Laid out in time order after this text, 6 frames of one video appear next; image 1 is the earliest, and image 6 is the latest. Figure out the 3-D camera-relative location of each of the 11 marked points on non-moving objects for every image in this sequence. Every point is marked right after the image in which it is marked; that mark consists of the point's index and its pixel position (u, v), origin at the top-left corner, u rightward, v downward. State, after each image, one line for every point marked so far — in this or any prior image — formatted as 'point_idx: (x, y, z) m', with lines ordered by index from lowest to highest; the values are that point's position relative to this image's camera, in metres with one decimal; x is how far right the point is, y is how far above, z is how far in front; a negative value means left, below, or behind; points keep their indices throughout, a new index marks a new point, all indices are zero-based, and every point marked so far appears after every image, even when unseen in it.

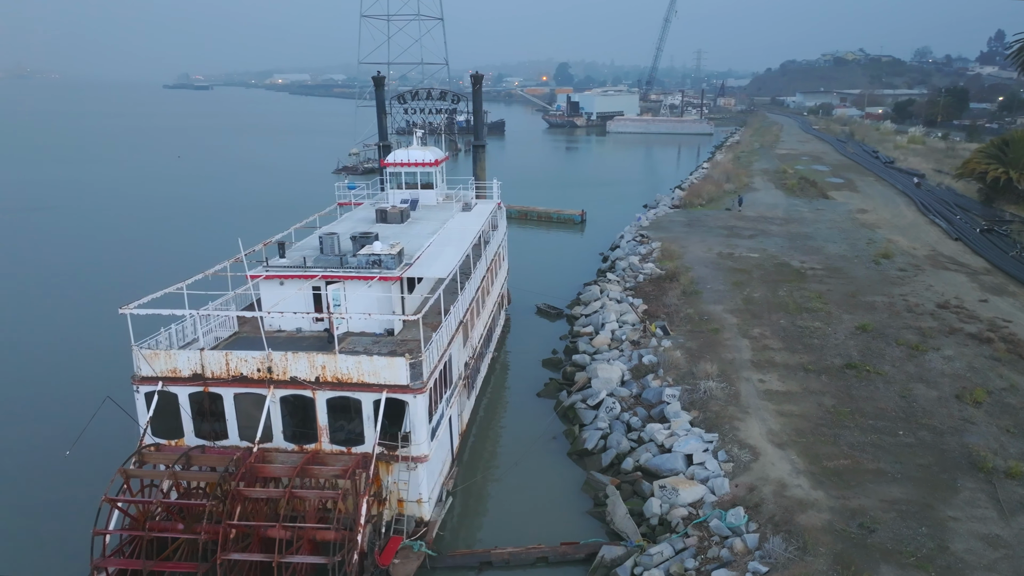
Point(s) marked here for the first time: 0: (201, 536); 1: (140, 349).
0: (-5.3, -4.2, +12.2) m
1: (-7.2, -1.2, +14.2) m
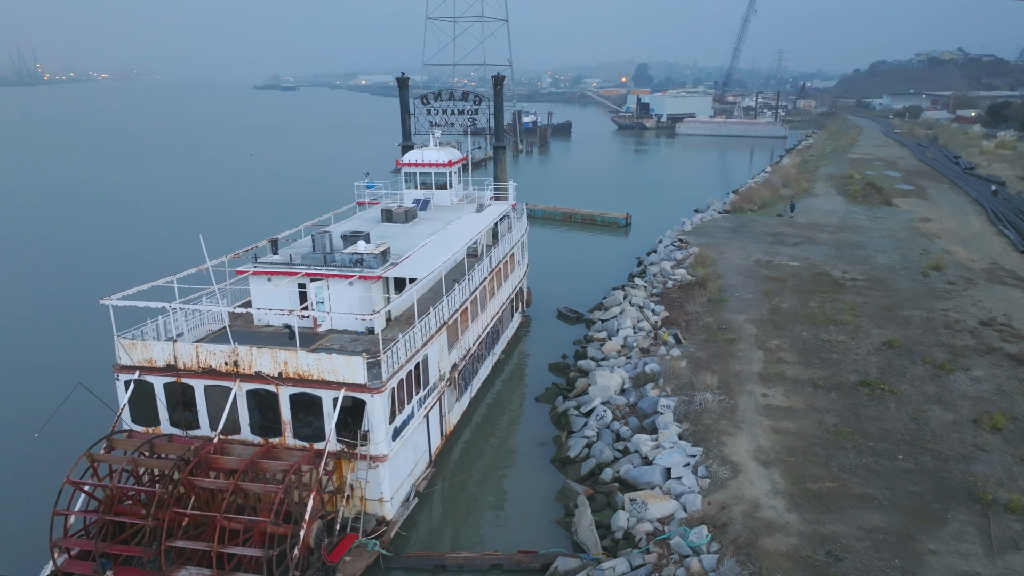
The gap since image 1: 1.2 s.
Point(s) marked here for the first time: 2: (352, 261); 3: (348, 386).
0: (-6.3, -4.1, +12.6) m
1: (-7.9, -1.0, +14.8) m
2: (-3.8, +0.6, +17.1) m
3: (-3.1, -1.9, +13.9) m
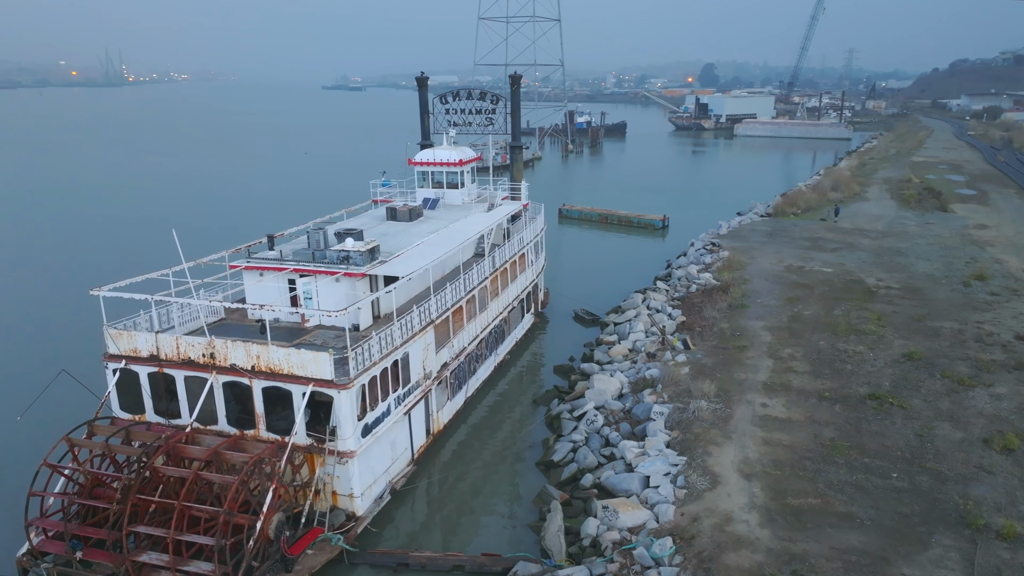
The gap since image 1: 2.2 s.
0: (-7.1, -3.9, +13.0) m
1: (-8.5, -0.8, +15.3) m
2: (-4.1, +0.7, +17.3) m
3: (-3.8, -1.8, +14.0) m
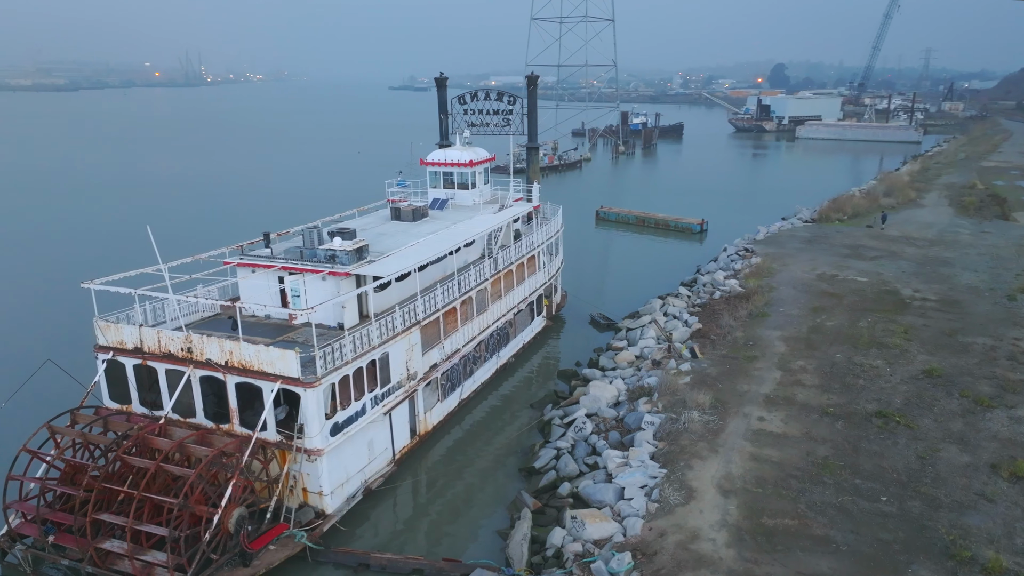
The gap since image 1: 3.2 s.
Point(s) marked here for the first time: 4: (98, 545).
0: (-7.9, -3.8, +13.4) m
1: (-9.0, -0.7, +15.8) m
2: (-4.4, +0.7, +17.5) m
3: (-4.4, -1.7, +14.2) m
4: (-7.4, -4.6, +13.1) m
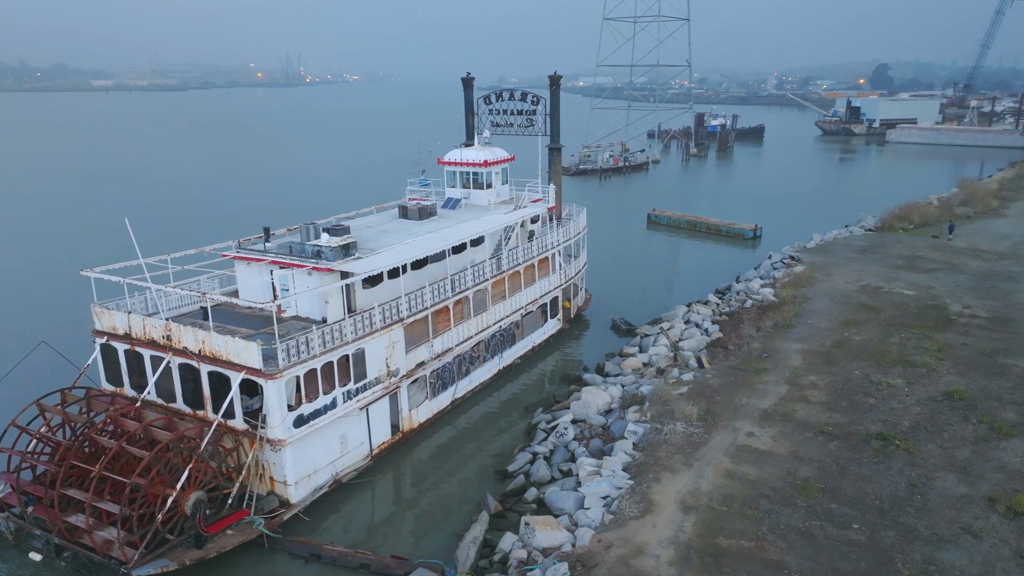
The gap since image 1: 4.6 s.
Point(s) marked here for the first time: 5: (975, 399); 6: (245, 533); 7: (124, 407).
0: (-8.8, -3.6, +14.3) m
1: (-9.6, -0.4, +16.8) m
2: (-4.8, +0.9, +17.9) m
3: (-5.3, -1.6, +14.6) m
4: (-8.5, -4.4, +13.8) m
5: (+12.1, -2.9, +19.1) m
6: (-5.2, -4.8, +14.3) m
7: (-8.1, -2.5, +15.2) m
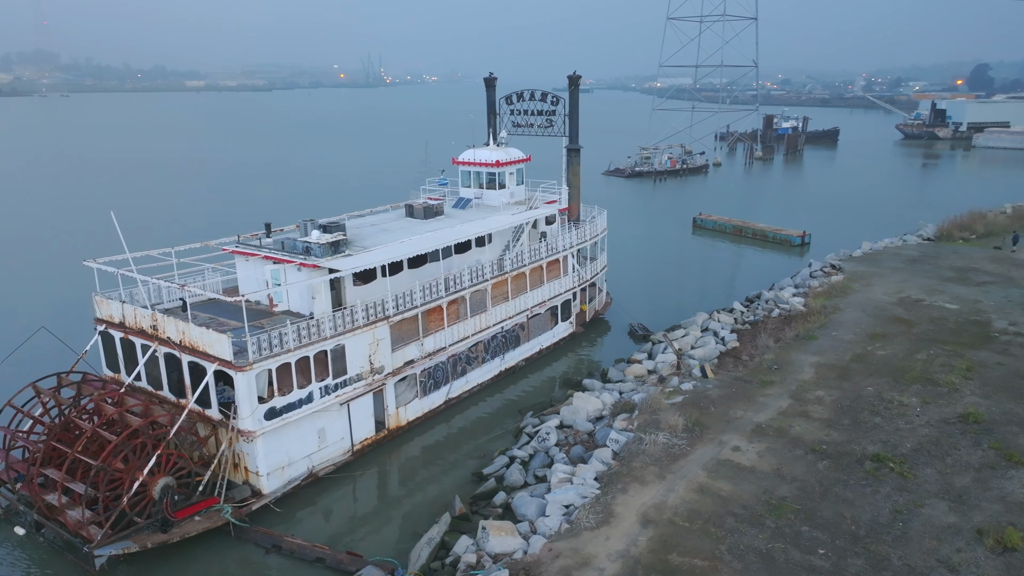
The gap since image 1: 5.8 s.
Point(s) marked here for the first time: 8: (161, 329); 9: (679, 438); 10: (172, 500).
0: (-9.6, -3.3, +15.0) m
1: (-10.0, -0.2, +17.6) m
2: (-5.2, +1.0, +18.2) m
3: (-6.0, -1.5, +15.0) m
4: (-9.3, -4.1, +14.5) m
5: (+11.7, -3.3, +17.8) m
6: (-6.1, -4.7, +14.7) m
7: (-8.7, -2.3, +15.9) m
8: (-7.7, -0.9, +16.1) m
9: (+3.9, -3.5, +17.0) m
10: (-6.8, -4.2, +14.6) m
